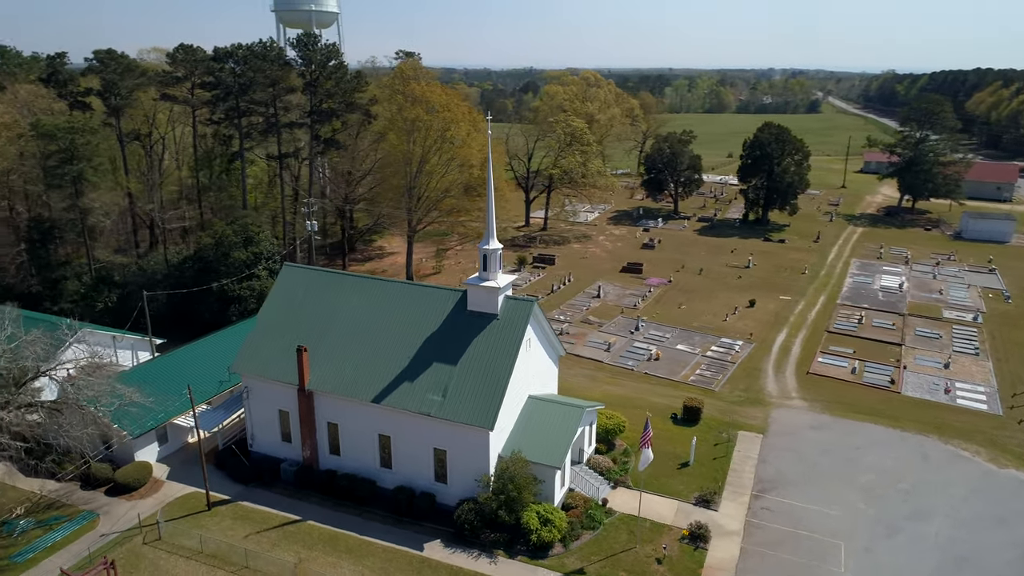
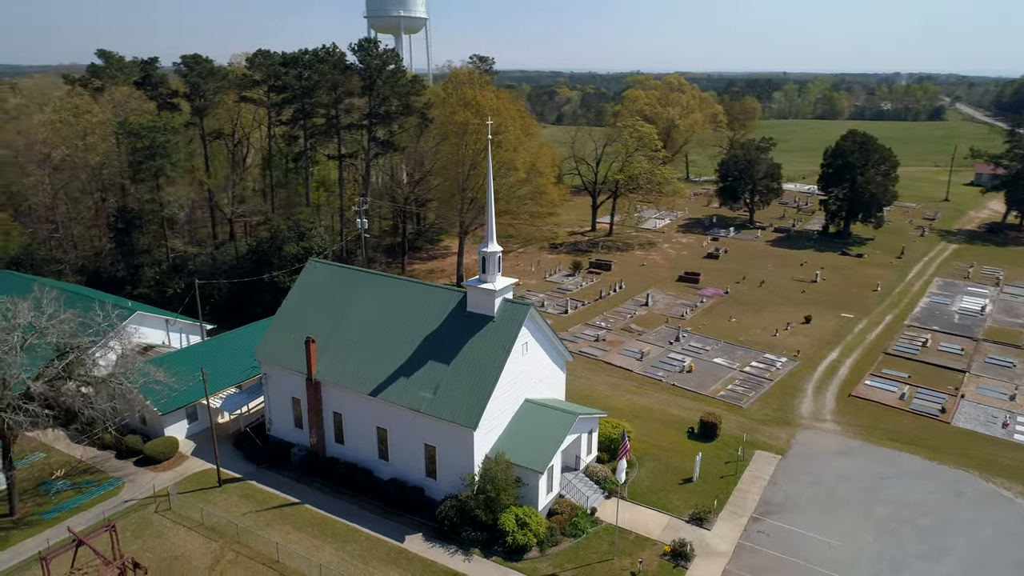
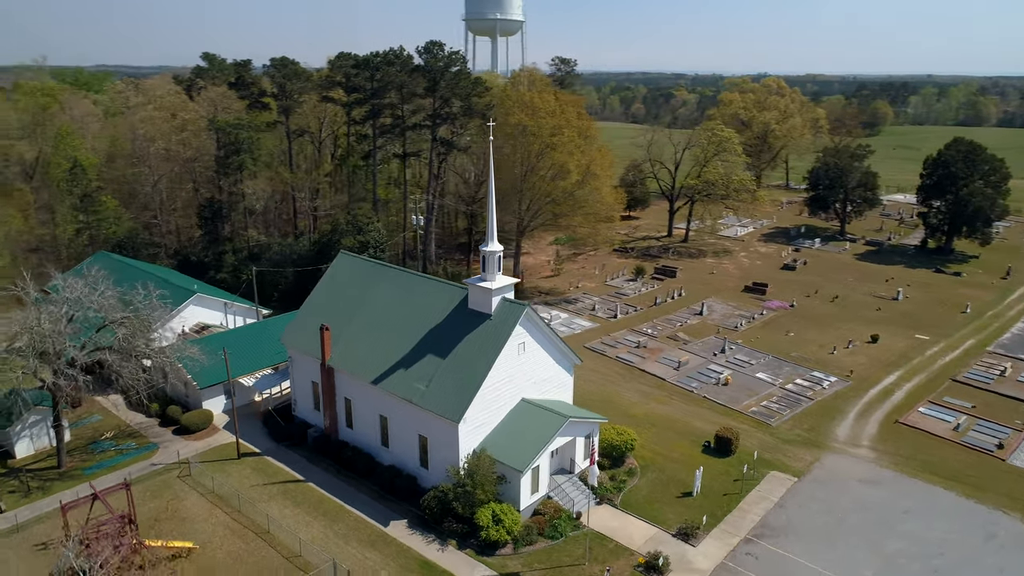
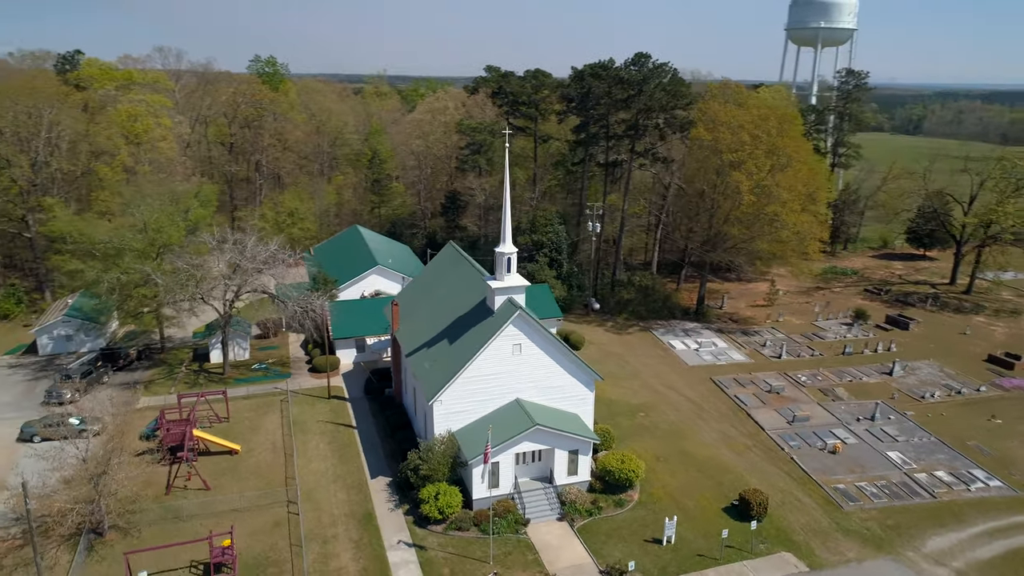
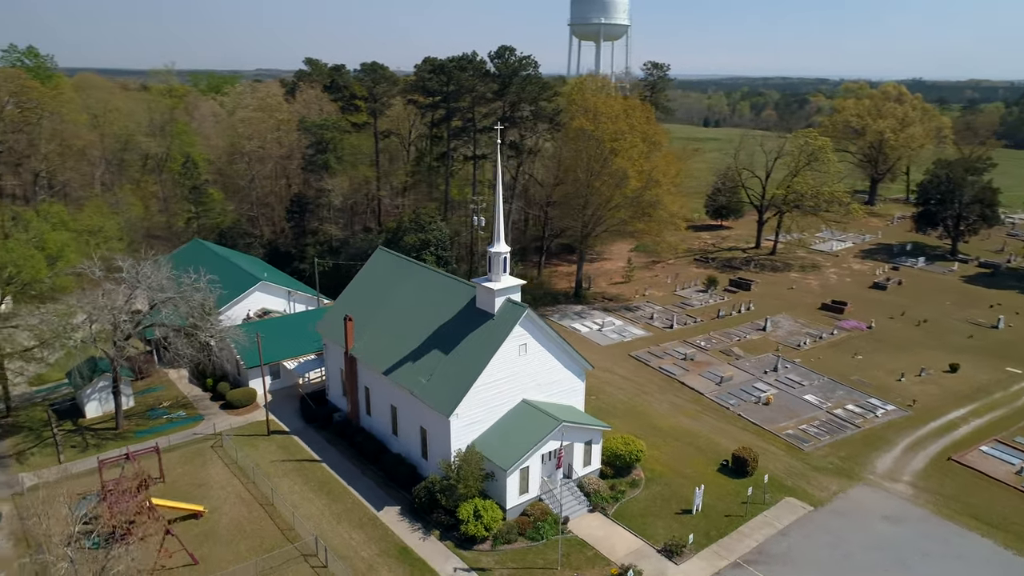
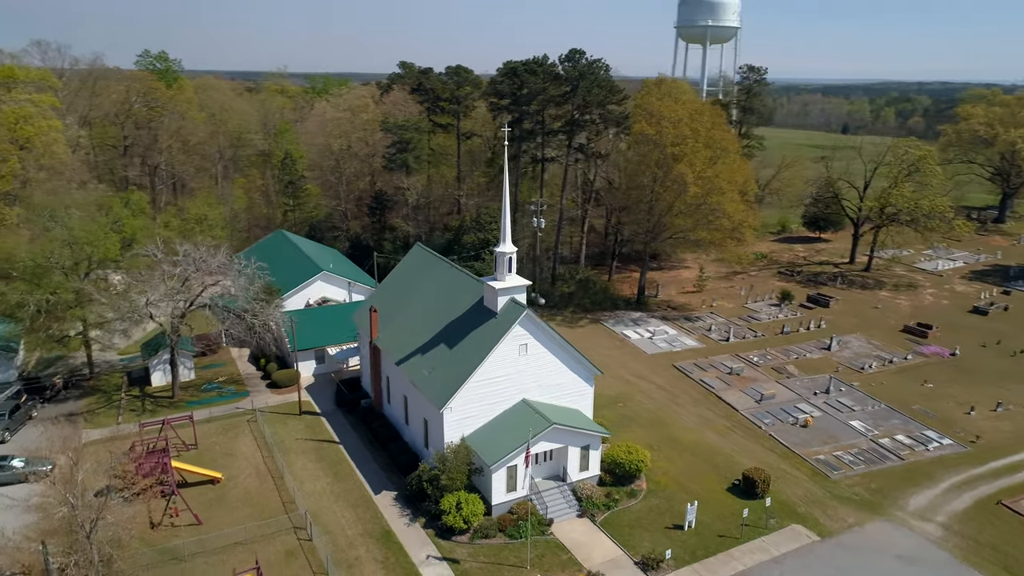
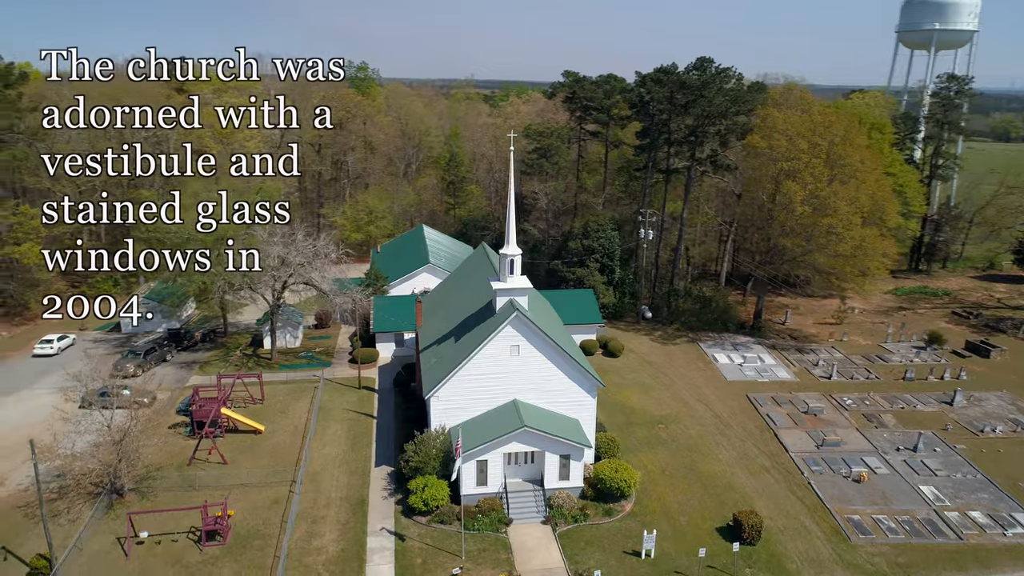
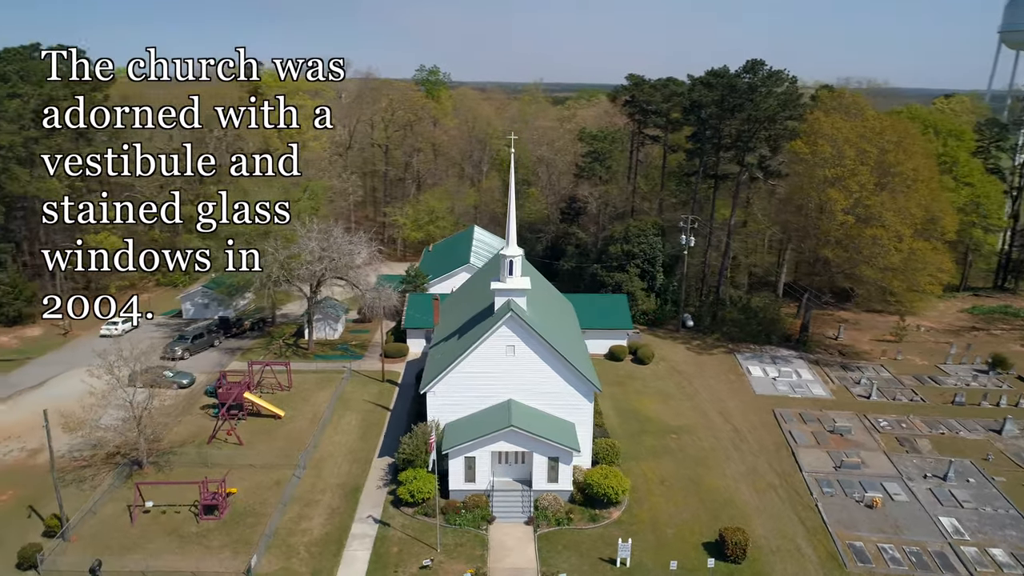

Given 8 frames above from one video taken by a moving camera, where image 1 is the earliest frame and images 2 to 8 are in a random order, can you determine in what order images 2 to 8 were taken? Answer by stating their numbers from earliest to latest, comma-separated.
2, 3, 5, 6, 4, 7, 8
